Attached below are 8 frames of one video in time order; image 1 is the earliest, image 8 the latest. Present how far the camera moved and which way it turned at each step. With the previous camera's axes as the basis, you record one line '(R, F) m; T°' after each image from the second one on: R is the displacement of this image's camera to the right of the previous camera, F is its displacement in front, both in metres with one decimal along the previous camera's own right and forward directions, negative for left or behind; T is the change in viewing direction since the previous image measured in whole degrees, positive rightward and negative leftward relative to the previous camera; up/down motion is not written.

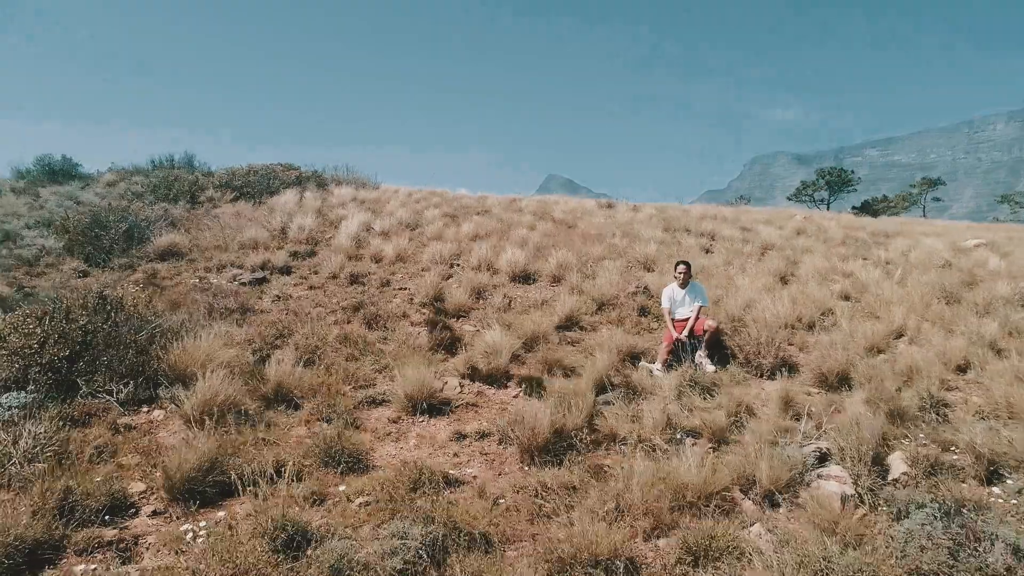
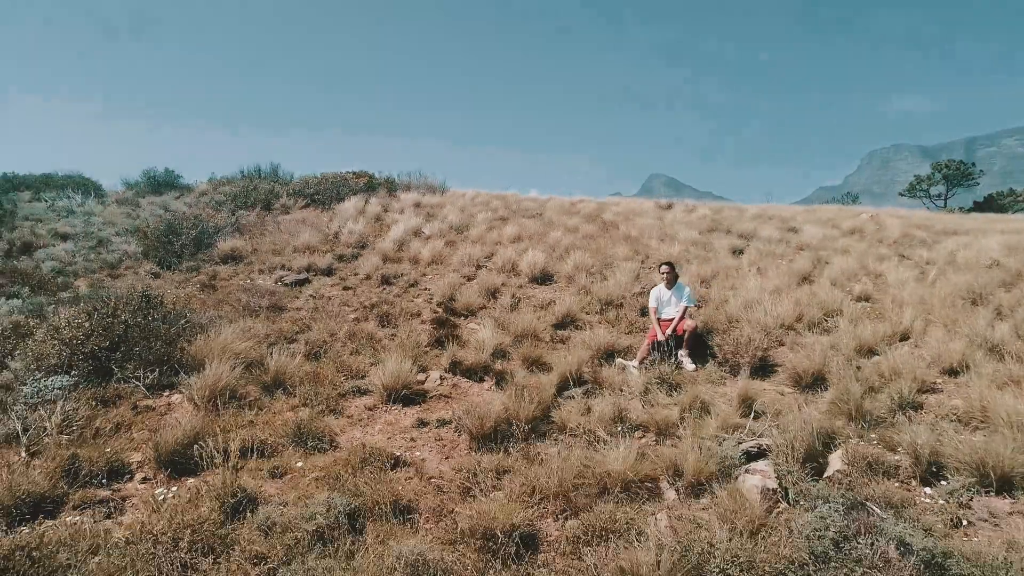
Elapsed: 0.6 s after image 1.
(+1.0, -0.3) m; -8°
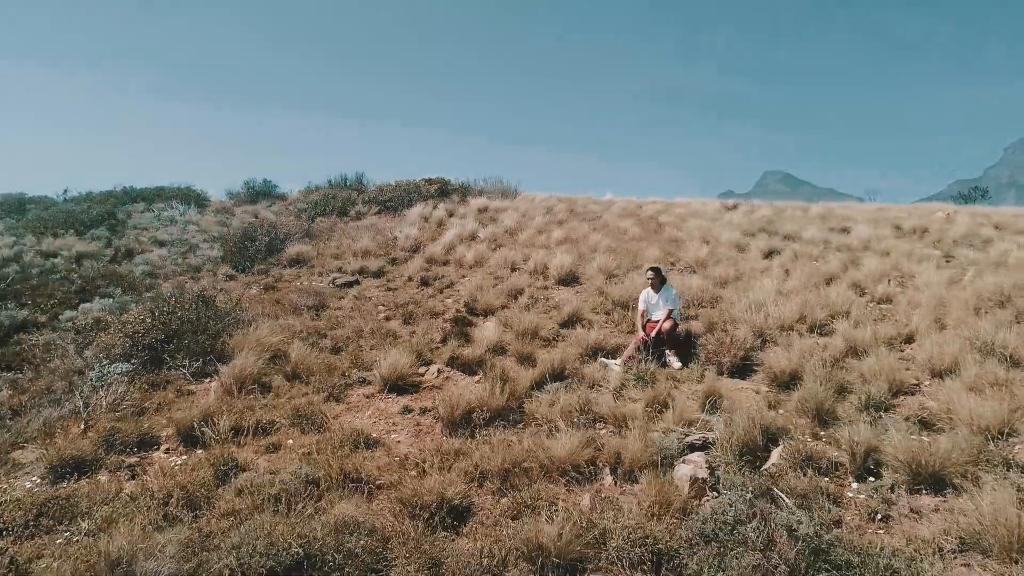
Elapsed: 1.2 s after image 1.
(+1.0, -0.4) m; -8°
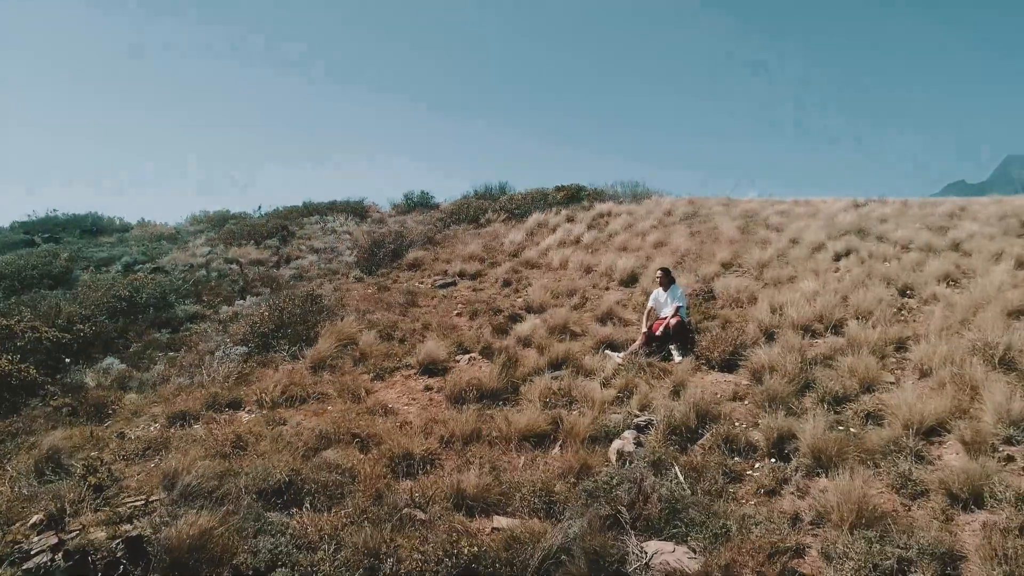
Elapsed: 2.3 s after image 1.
(+1.8, -0.8) m; -15°
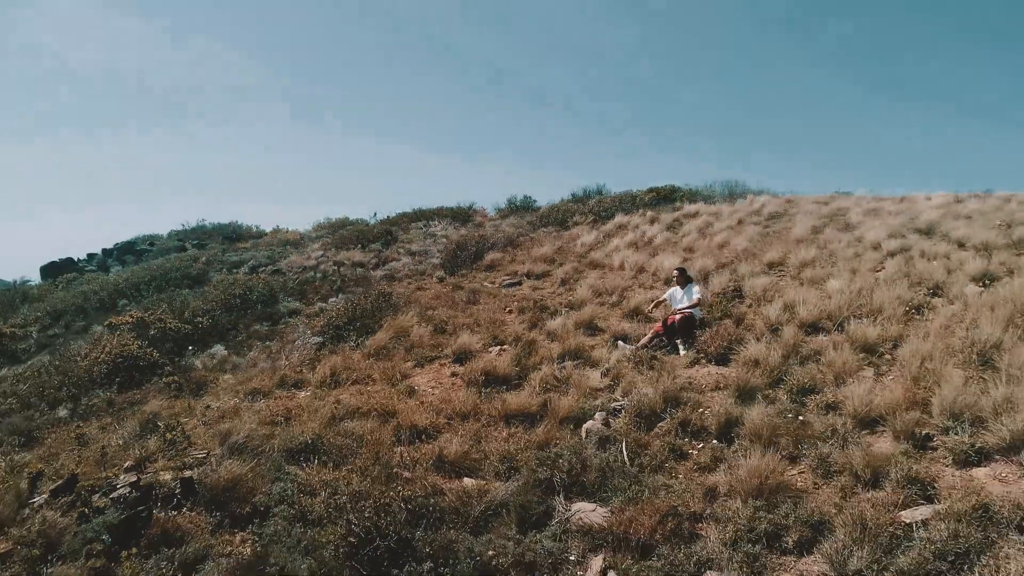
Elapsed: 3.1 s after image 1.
(+1.3, -0.7) m; -11°
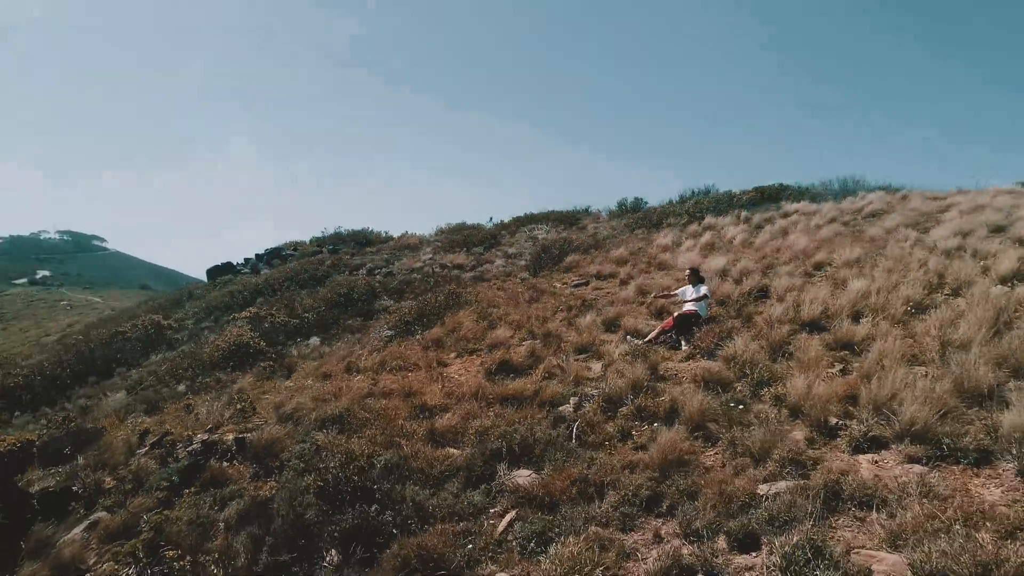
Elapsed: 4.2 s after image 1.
(+1.6, -0.8) m; -12°
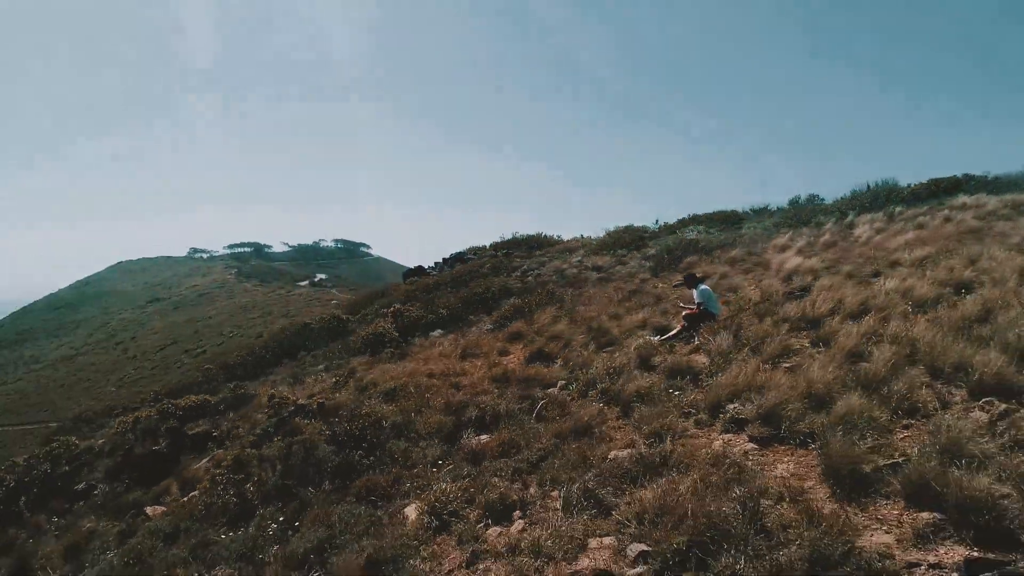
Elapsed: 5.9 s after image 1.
(+2.6, -0.8) m; -18°
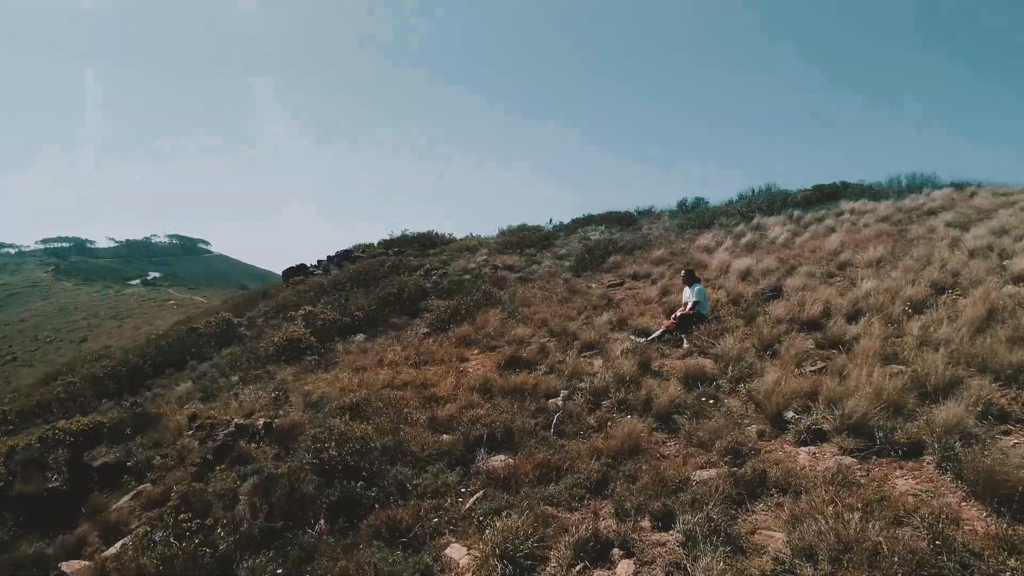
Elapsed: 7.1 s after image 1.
(-1.5, +0.9) m; +12°
